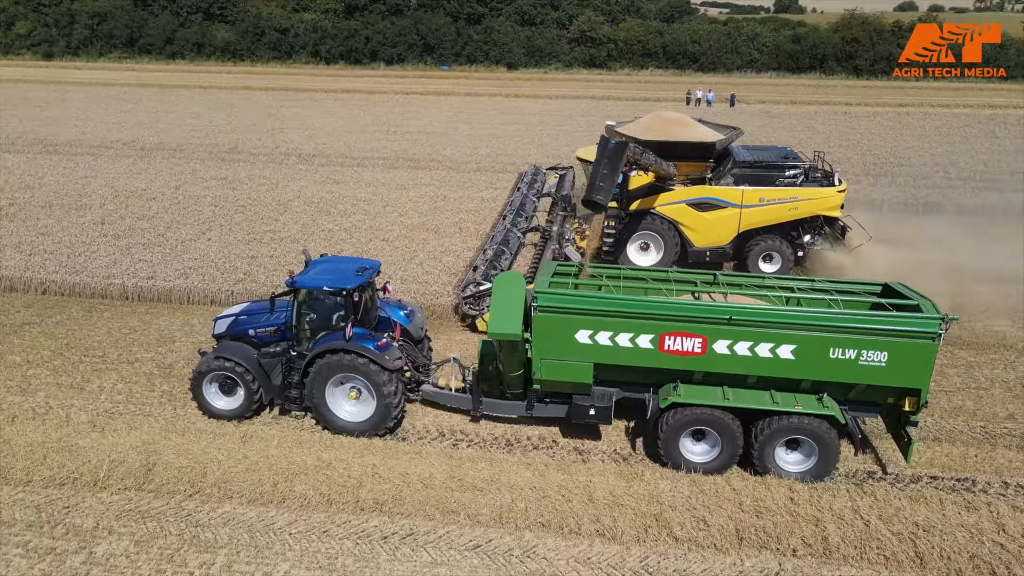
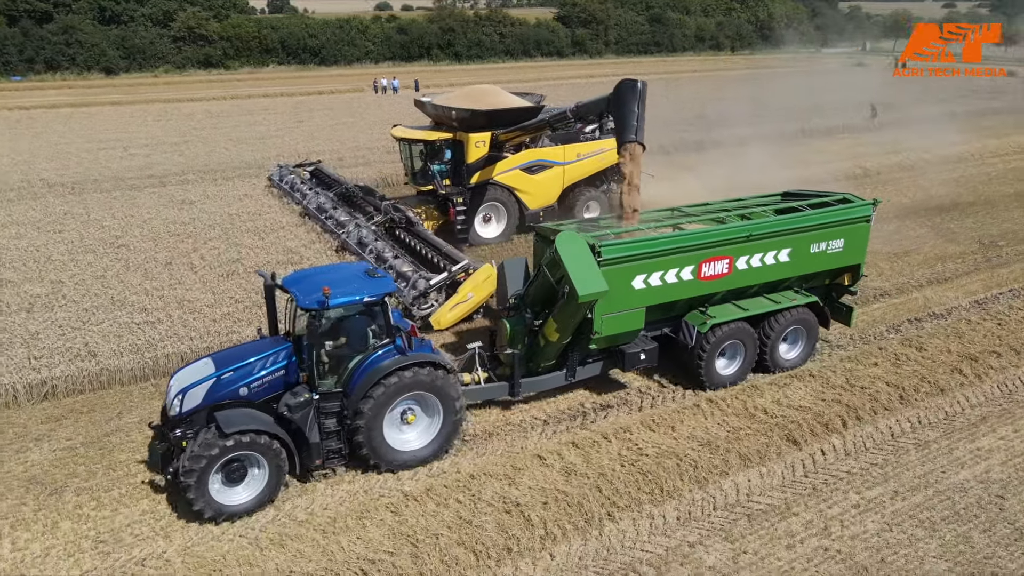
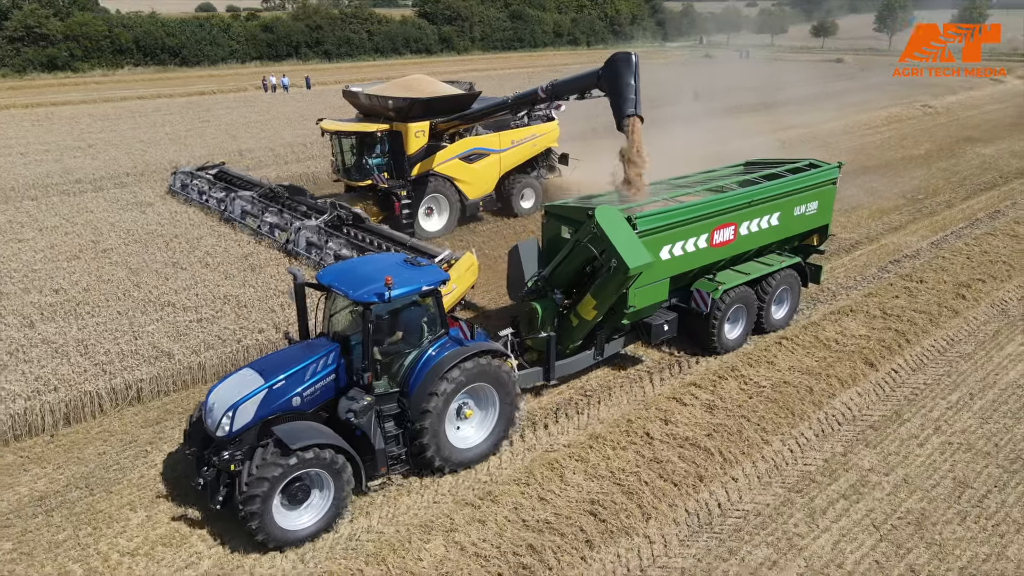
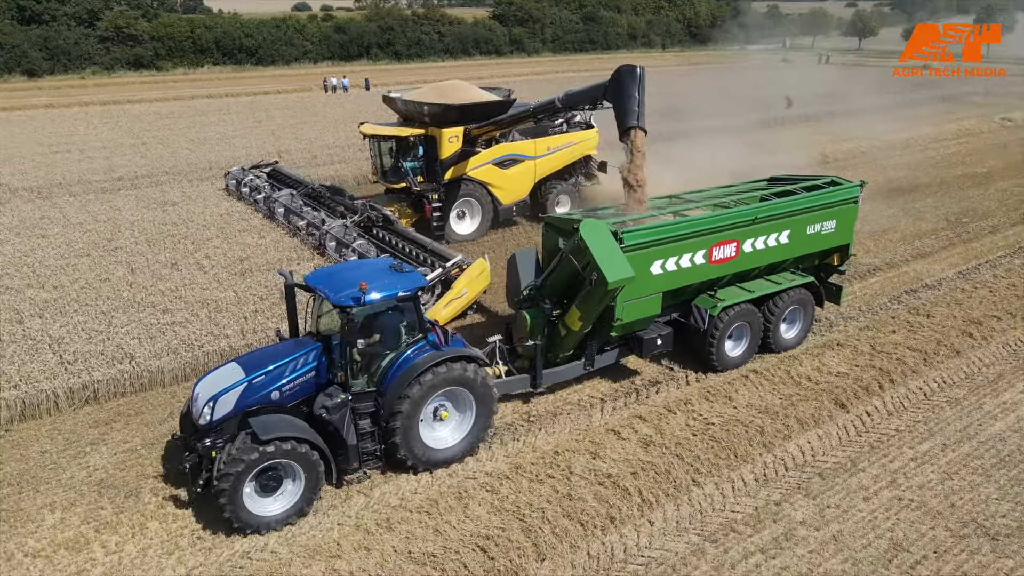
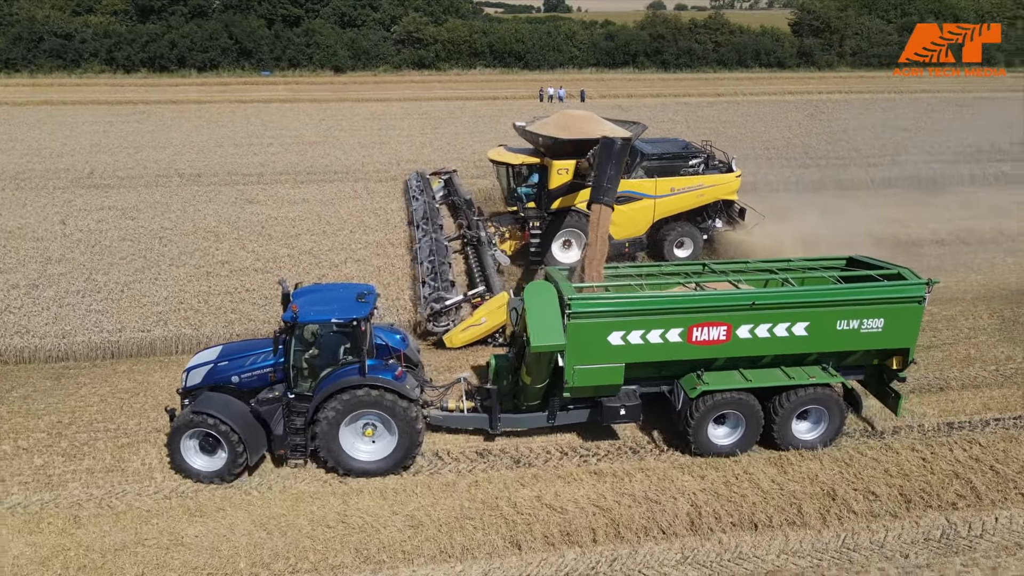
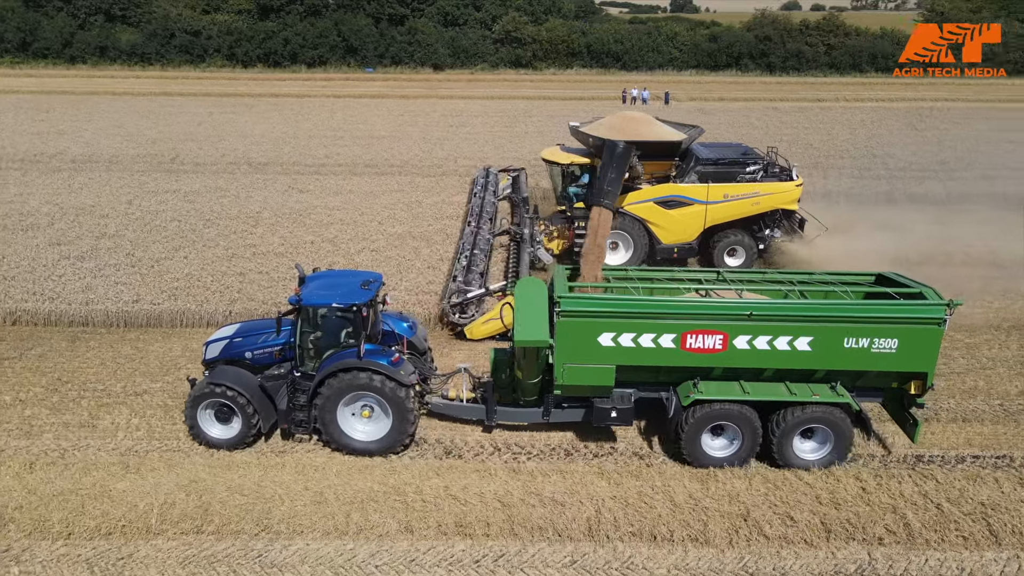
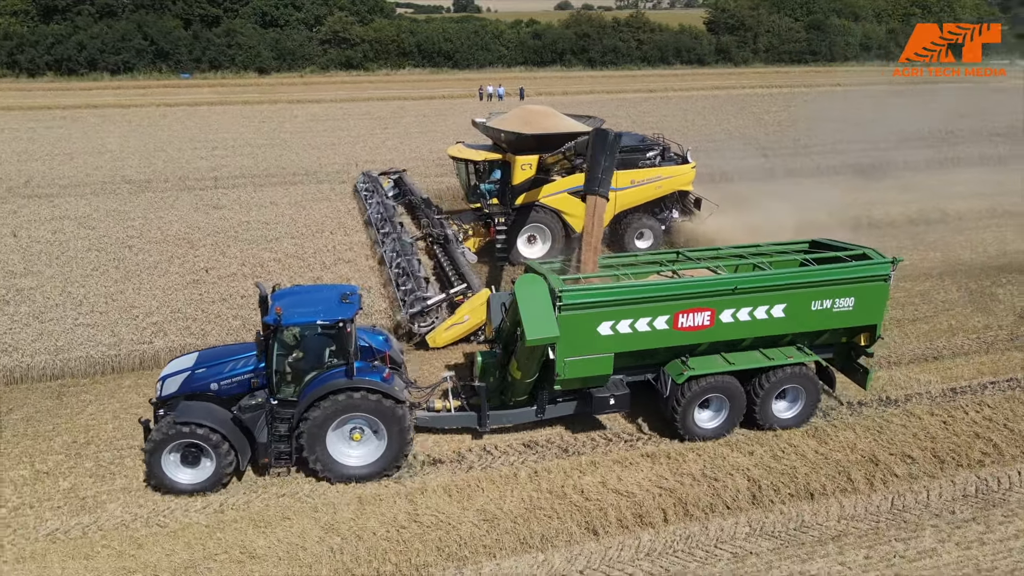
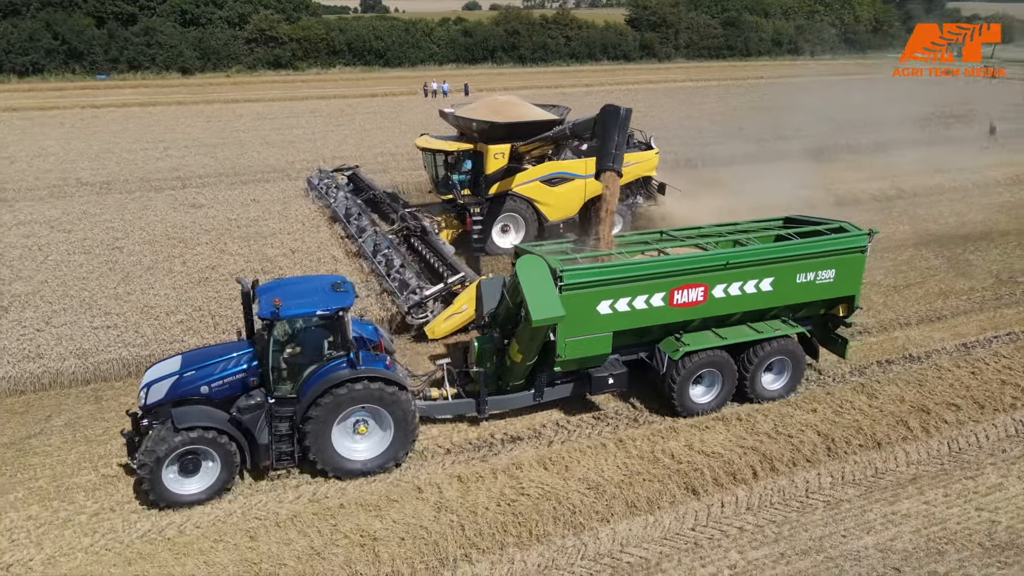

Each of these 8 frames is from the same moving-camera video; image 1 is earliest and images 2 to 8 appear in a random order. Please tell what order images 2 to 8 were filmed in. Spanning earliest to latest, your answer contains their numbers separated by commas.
6, 5, 7, 8, 2, 4, 3
